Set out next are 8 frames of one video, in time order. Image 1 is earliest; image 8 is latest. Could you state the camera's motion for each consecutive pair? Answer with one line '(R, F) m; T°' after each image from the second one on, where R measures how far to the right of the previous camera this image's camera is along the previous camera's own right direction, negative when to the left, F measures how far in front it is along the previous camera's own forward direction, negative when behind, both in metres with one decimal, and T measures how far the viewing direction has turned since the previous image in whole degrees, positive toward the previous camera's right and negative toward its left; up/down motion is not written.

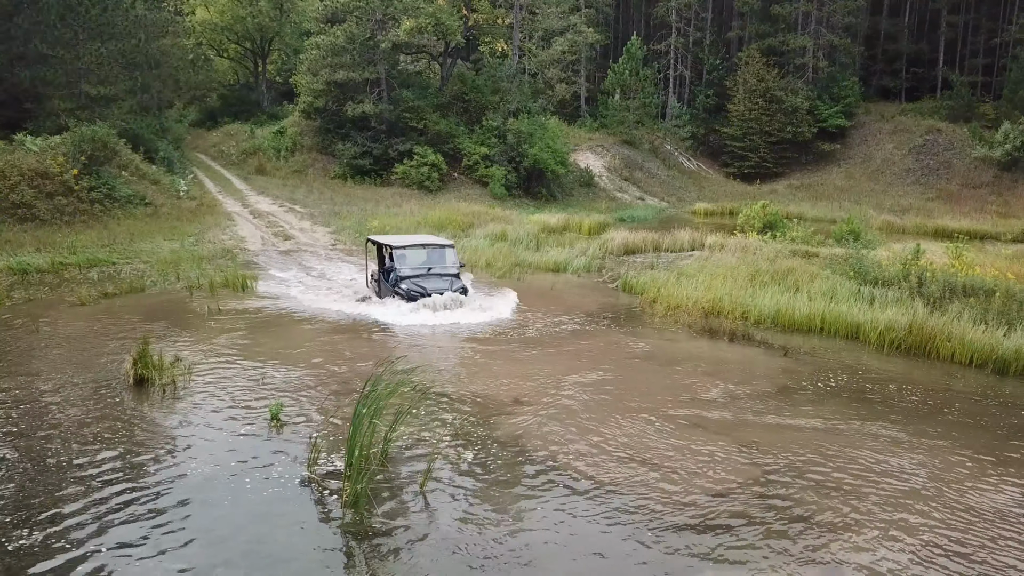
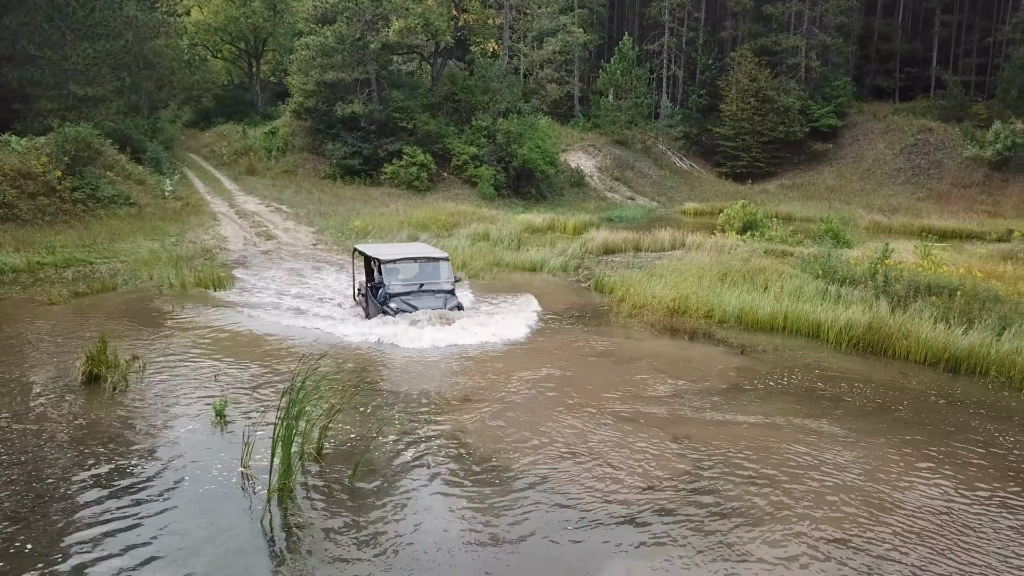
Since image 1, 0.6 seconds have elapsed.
(+0.7, -0.1) m; 0°
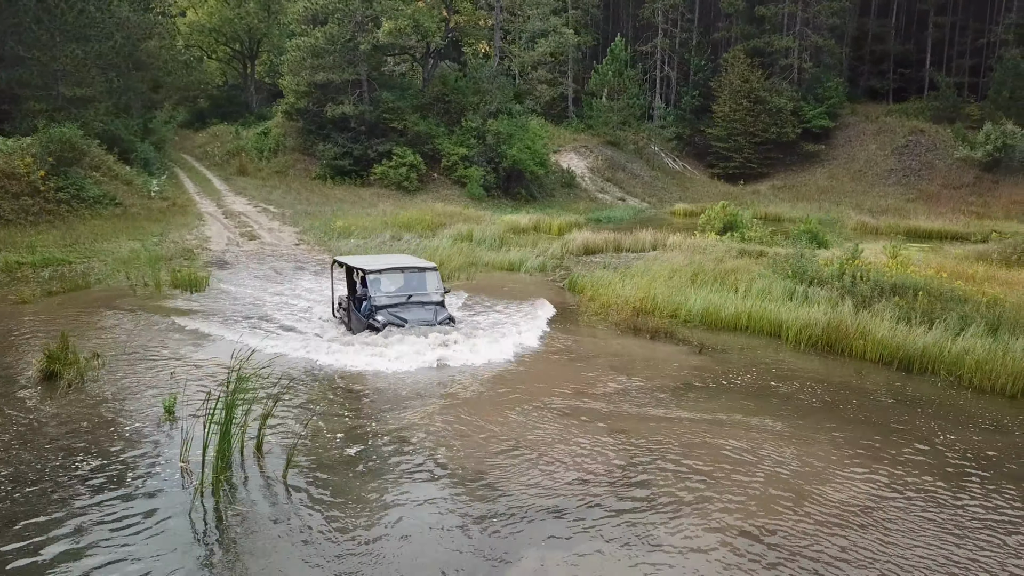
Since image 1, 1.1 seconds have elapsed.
(+0.7, -0.1) m; 0°
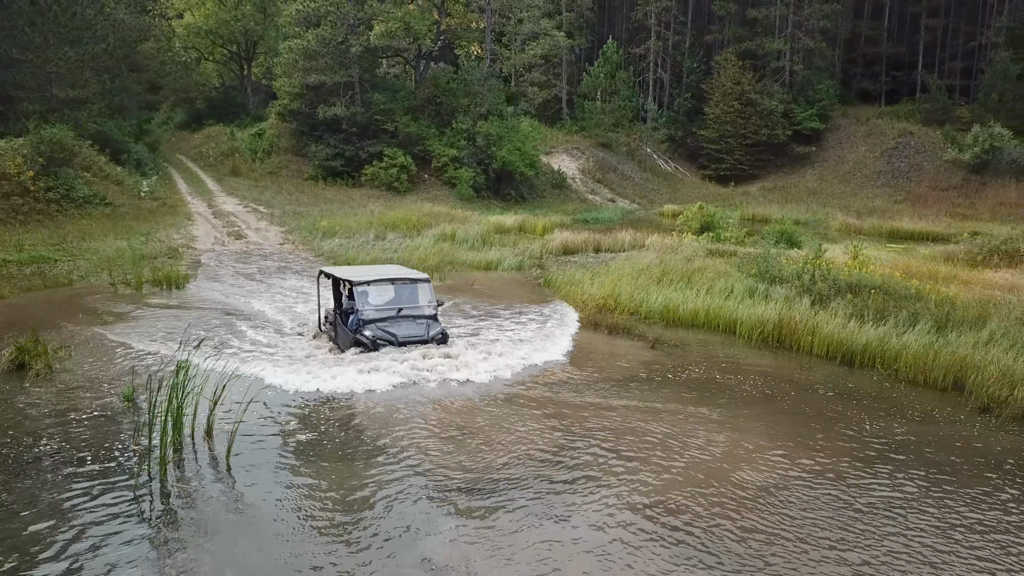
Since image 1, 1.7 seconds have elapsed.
(+0.8, -0.4) m; 0°
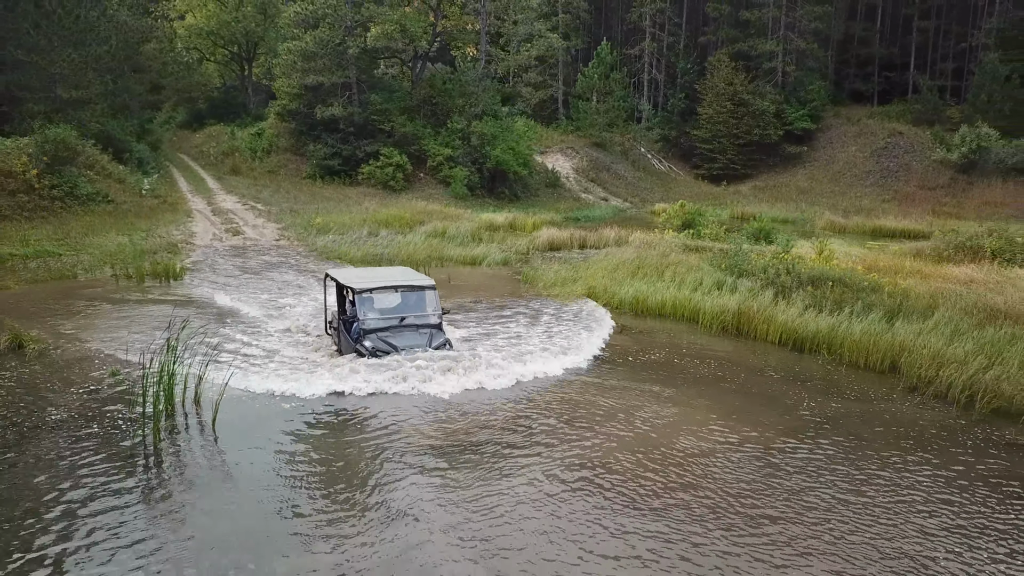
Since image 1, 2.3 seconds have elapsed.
(+0.5, -0.8) m; 0°
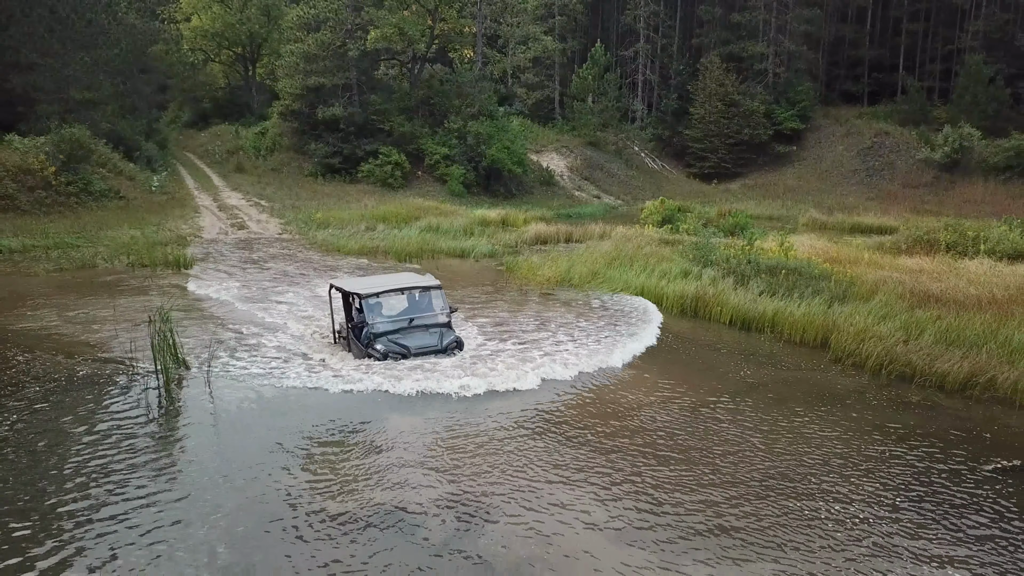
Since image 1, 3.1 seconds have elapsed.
(+0.5, -1.4) m; 0°
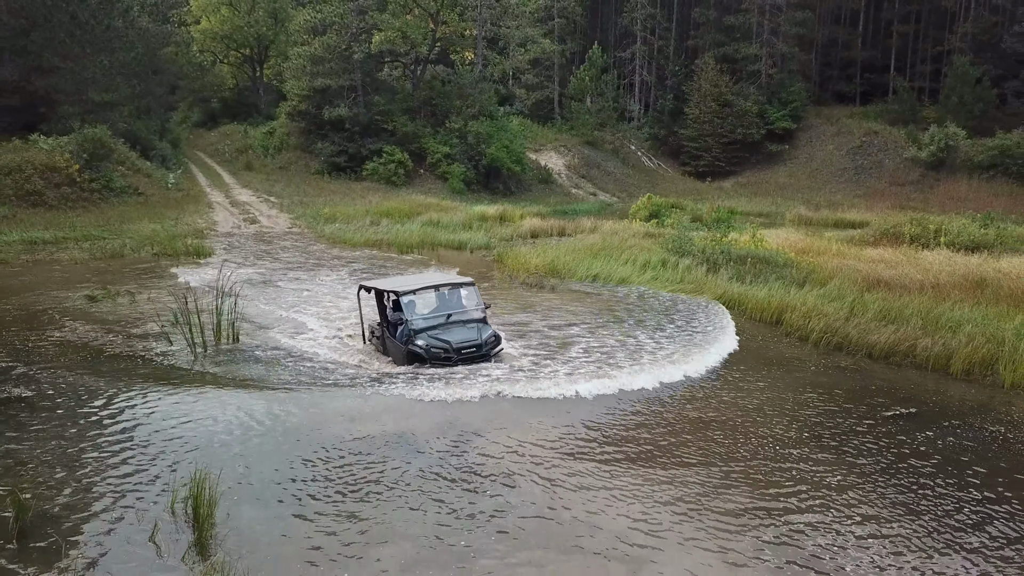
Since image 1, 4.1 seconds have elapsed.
(+0.3, -1.6) m; 0°
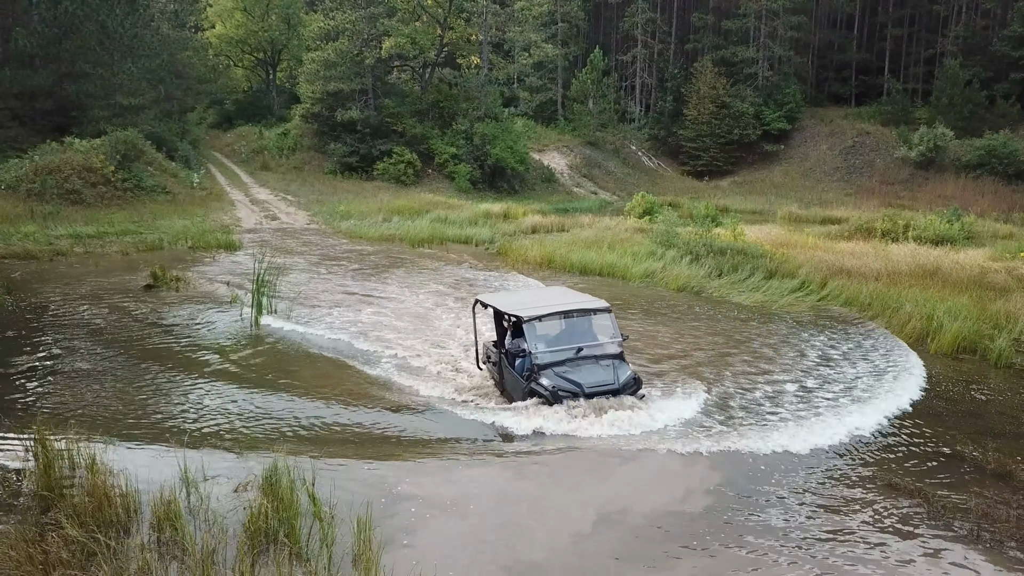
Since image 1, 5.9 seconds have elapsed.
(+0.1, -1.9) m; -1°
